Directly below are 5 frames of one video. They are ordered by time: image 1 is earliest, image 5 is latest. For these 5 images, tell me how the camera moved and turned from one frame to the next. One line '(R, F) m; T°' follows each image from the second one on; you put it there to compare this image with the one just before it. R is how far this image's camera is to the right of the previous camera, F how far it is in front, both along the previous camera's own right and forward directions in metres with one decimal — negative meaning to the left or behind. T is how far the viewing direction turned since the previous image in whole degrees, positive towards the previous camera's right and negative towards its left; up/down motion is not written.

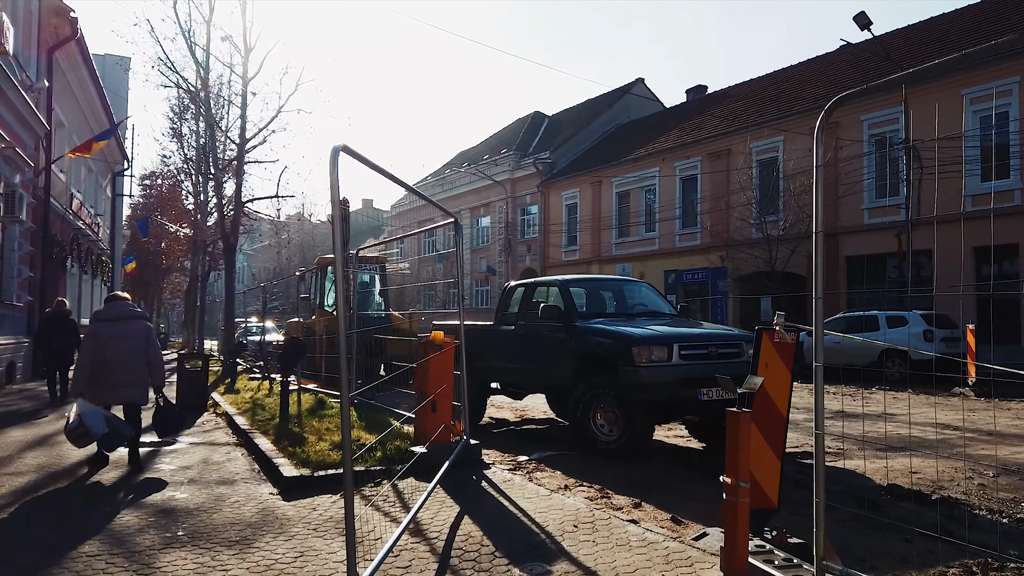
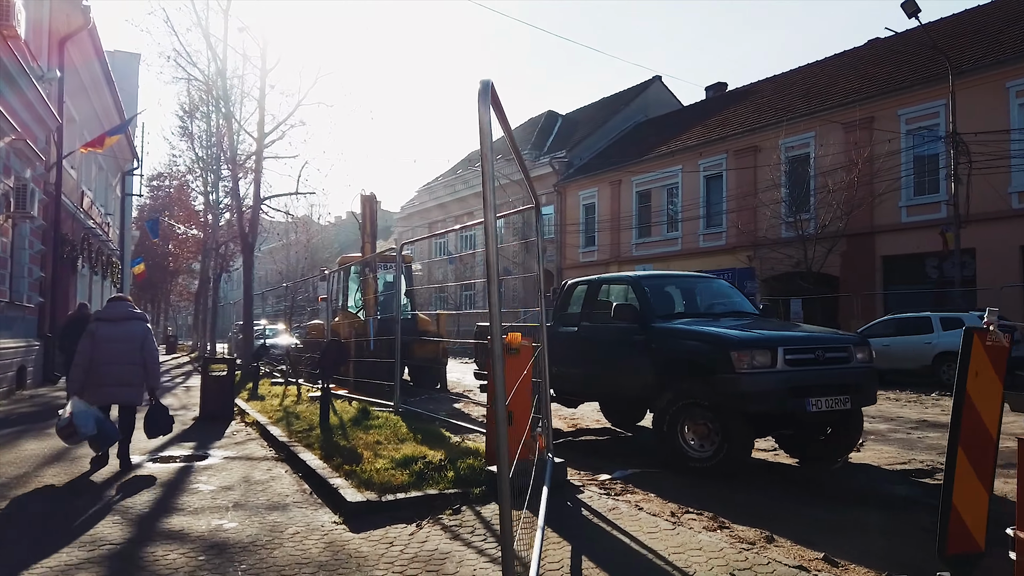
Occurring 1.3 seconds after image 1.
(-0.6, +0.8) m; 0°
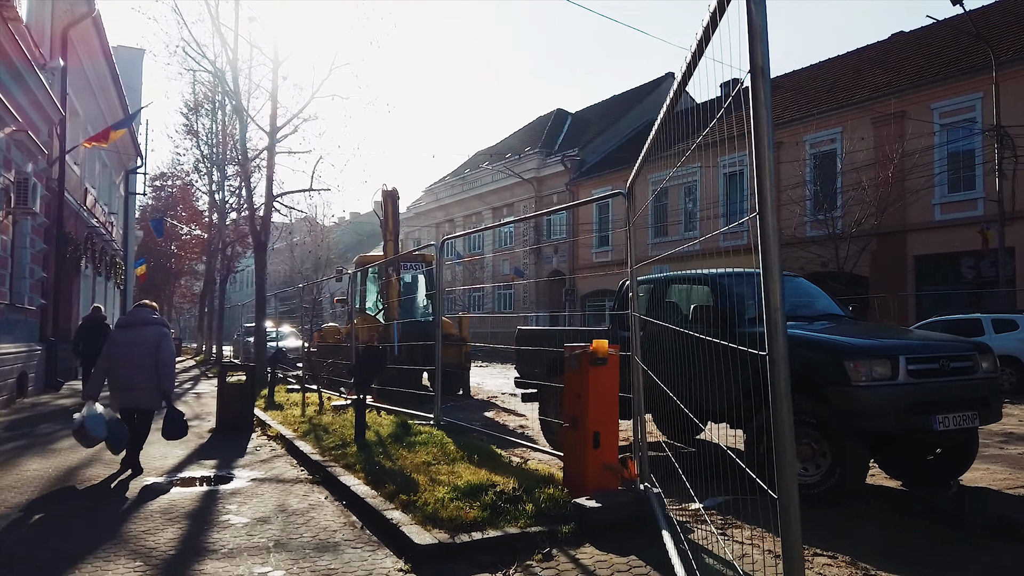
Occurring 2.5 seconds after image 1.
(-0.5, +0.8) m; 0°
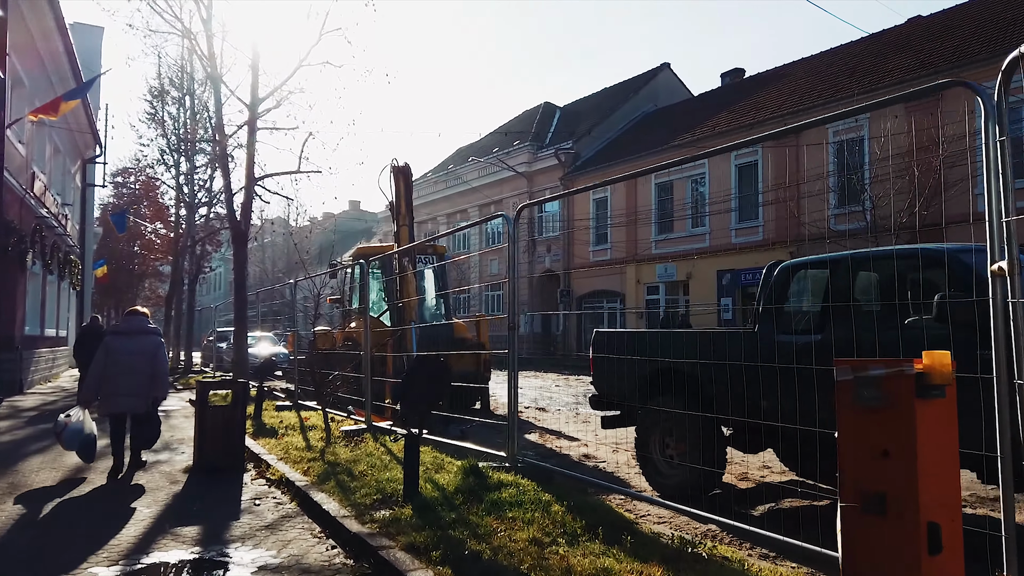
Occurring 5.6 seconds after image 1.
(-0.9, +2.2) m; +2°
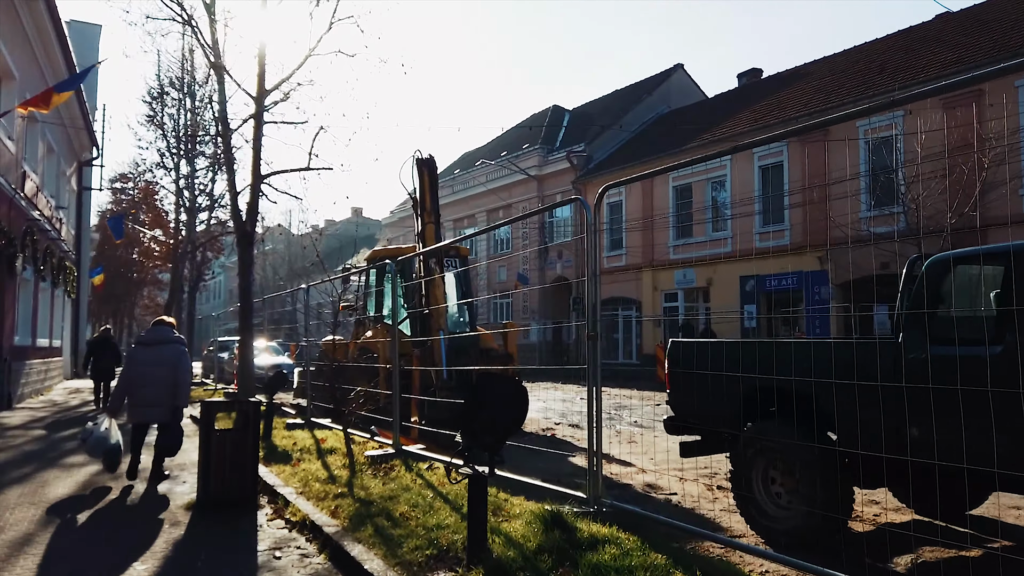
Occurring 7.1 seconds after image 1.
(-0.5, +1.0) m; 0°
